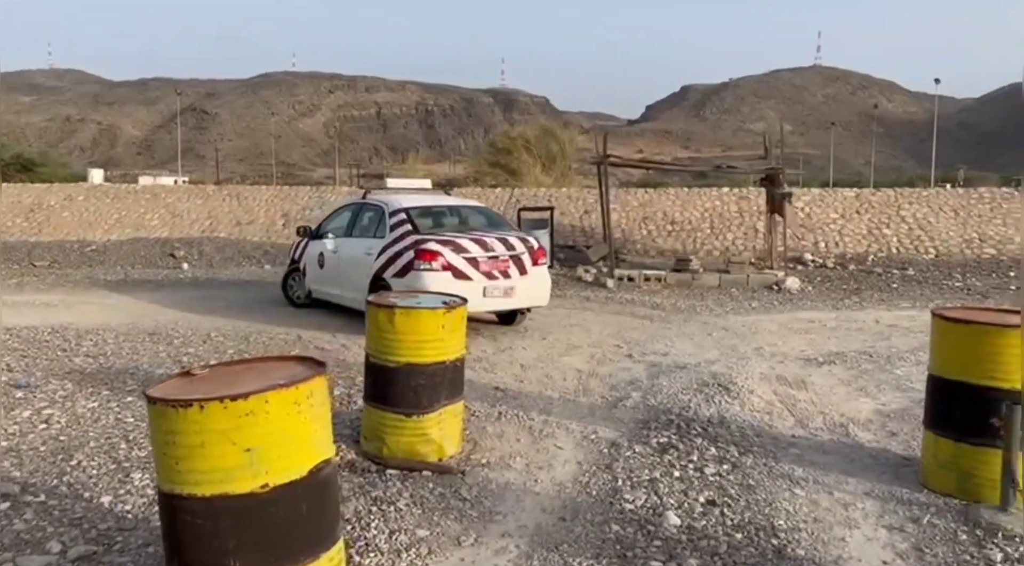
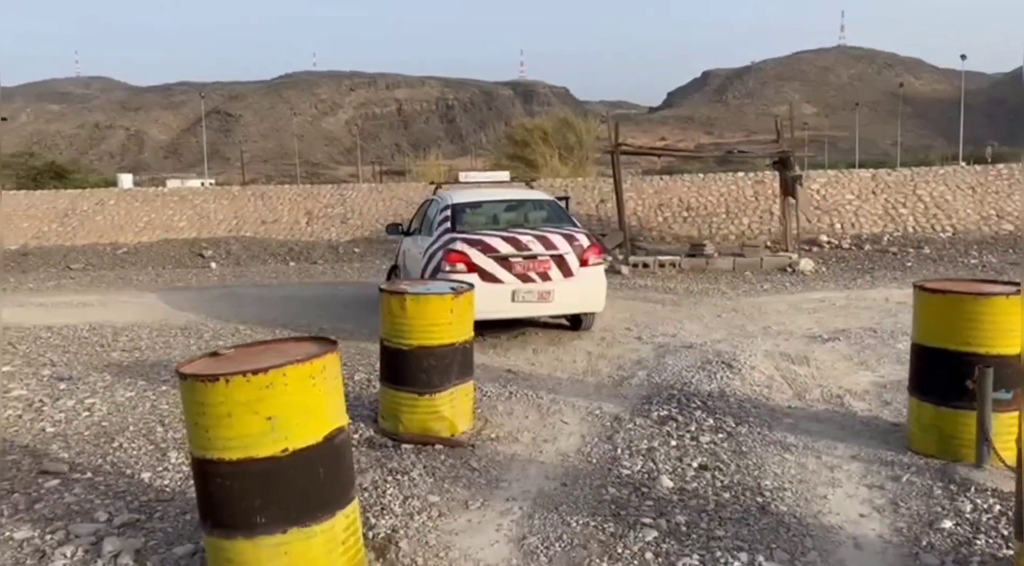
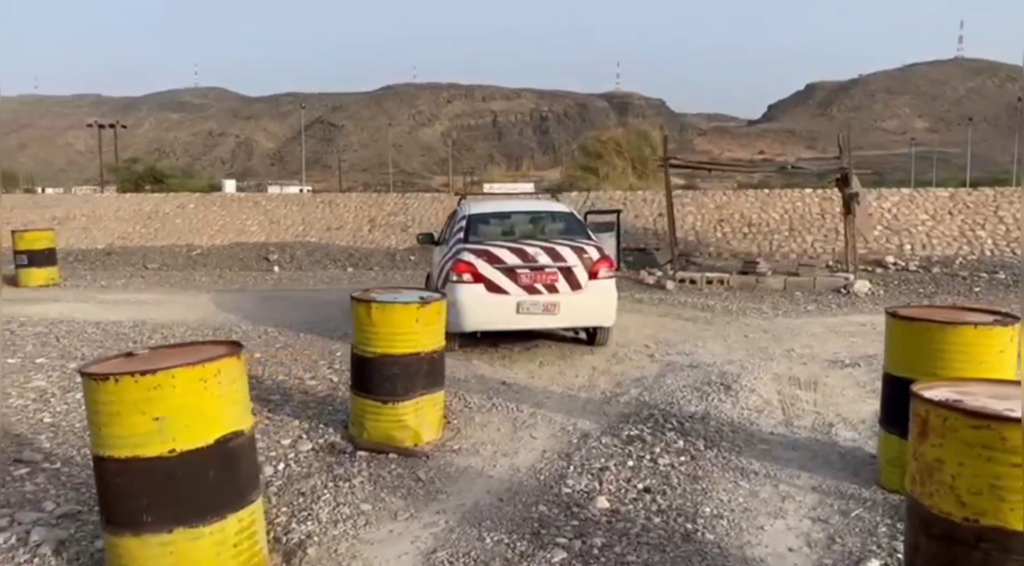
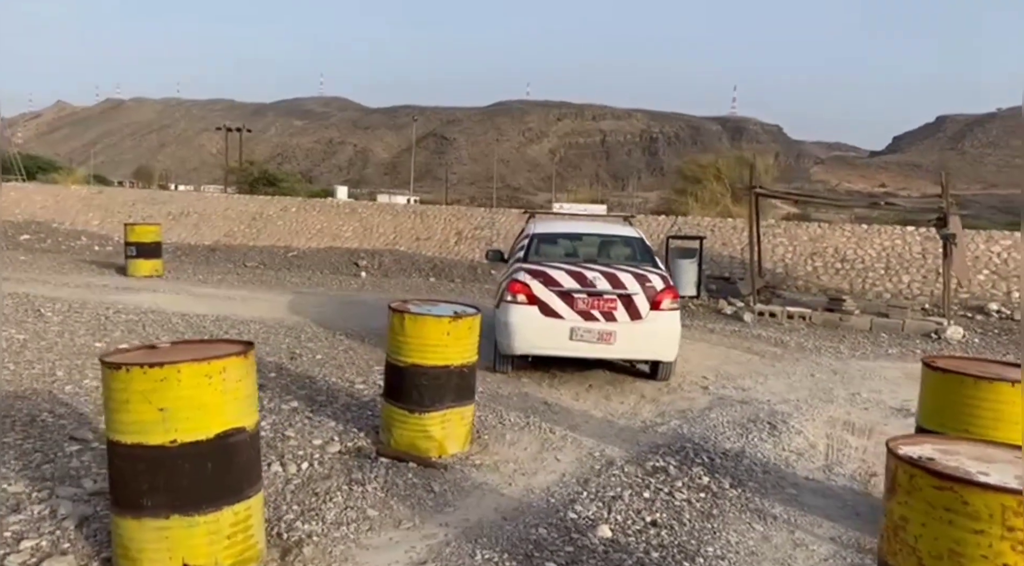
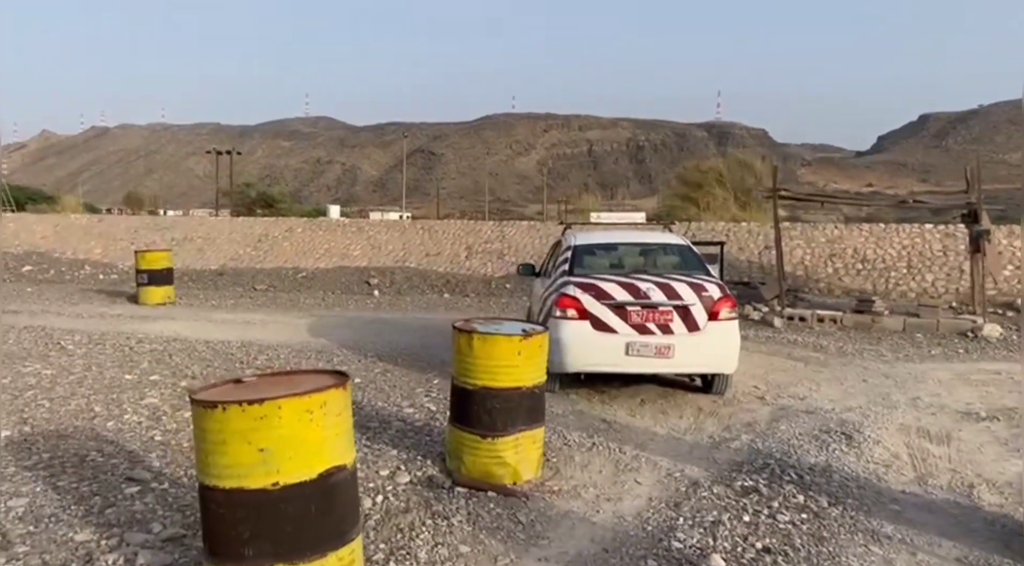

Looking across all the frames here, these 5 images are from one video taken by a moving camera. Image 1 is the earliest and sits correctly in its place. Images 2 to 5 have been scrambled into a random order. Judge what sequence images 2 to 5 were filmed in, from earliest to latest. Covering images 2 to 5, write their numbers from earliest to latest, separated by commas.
2, 3, 4, 5
